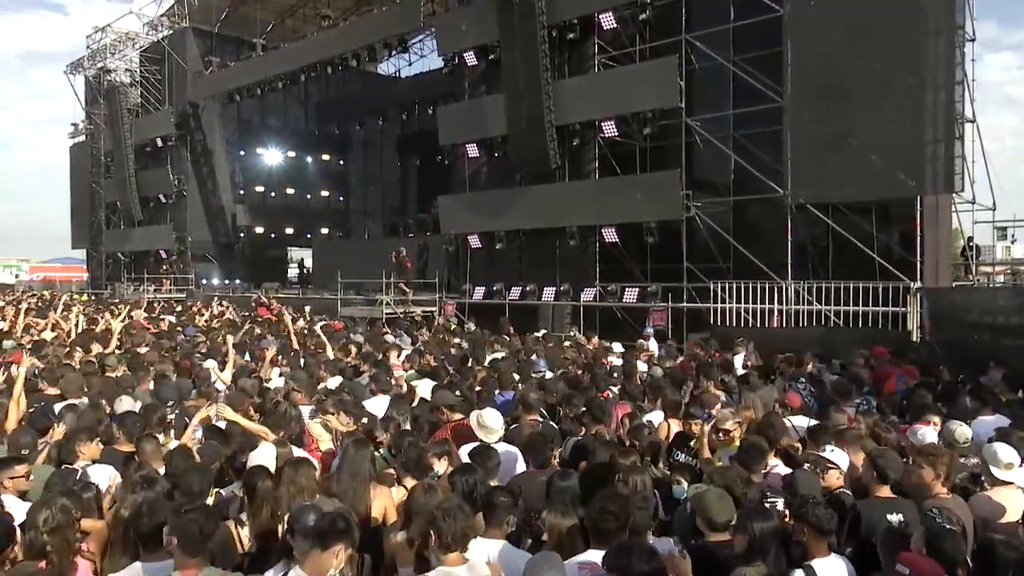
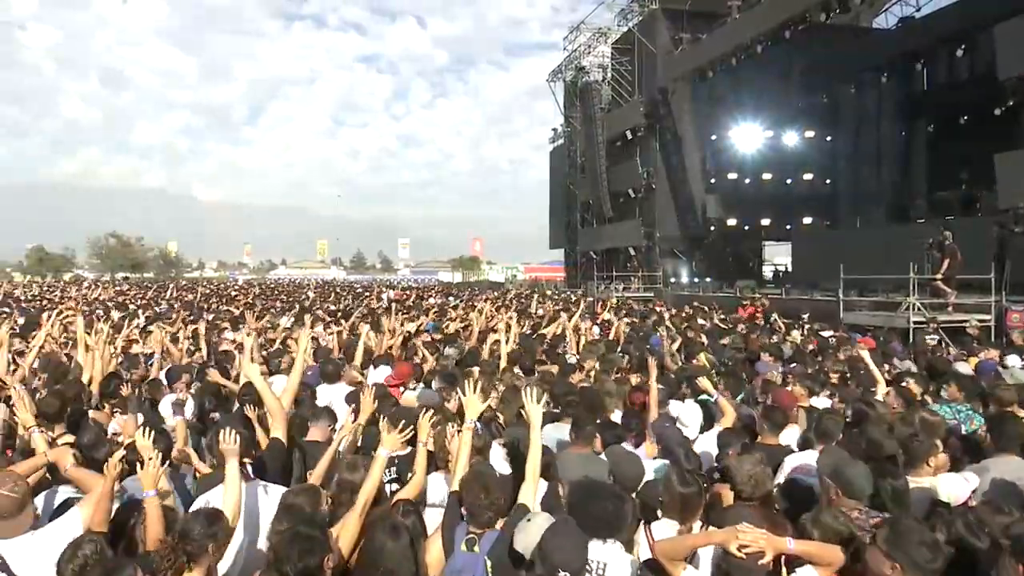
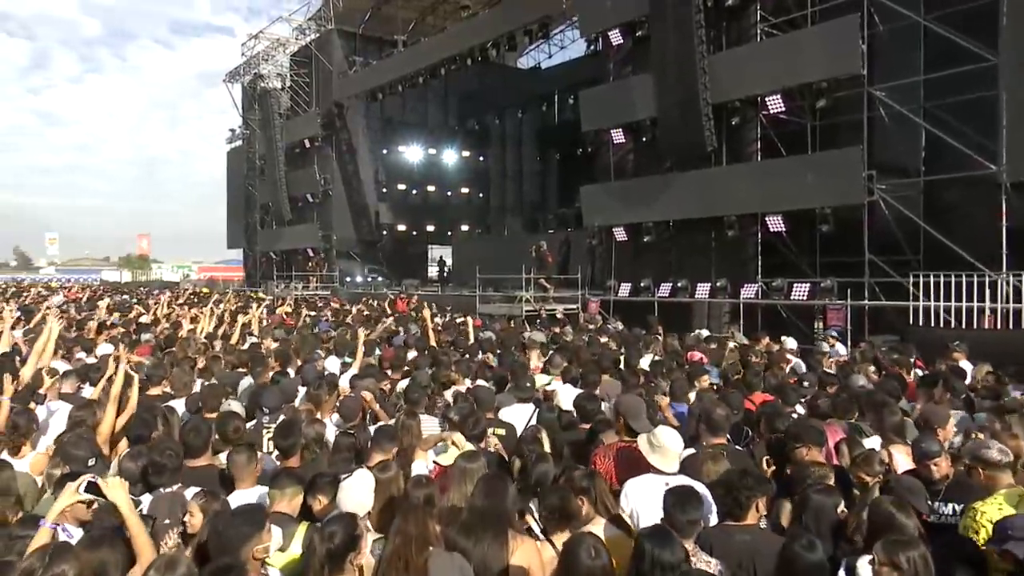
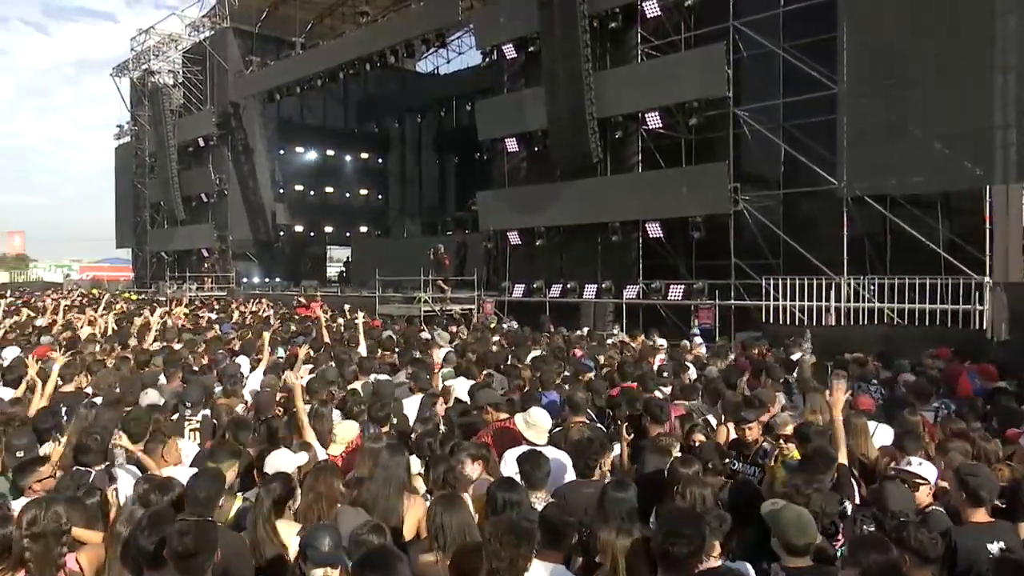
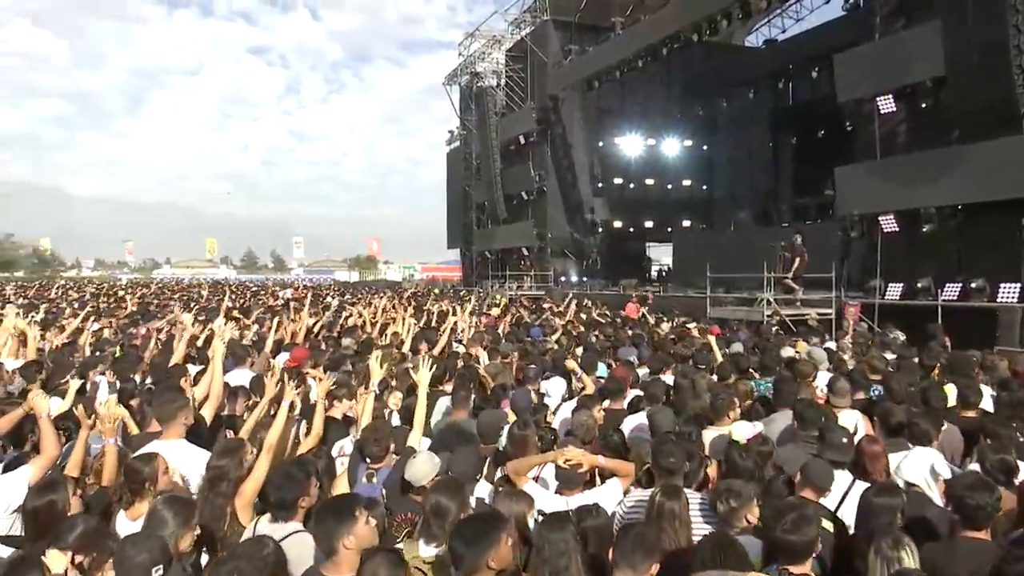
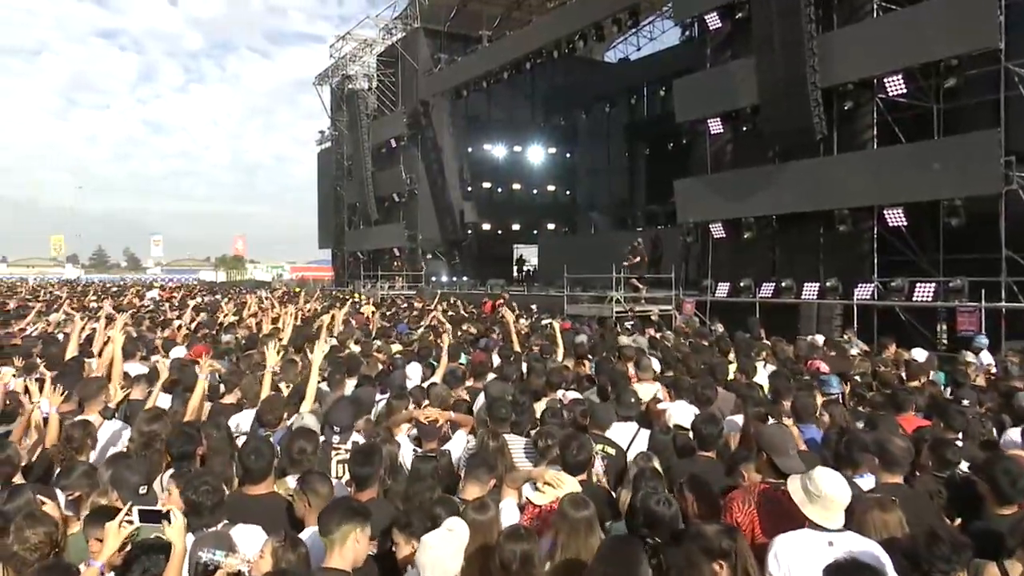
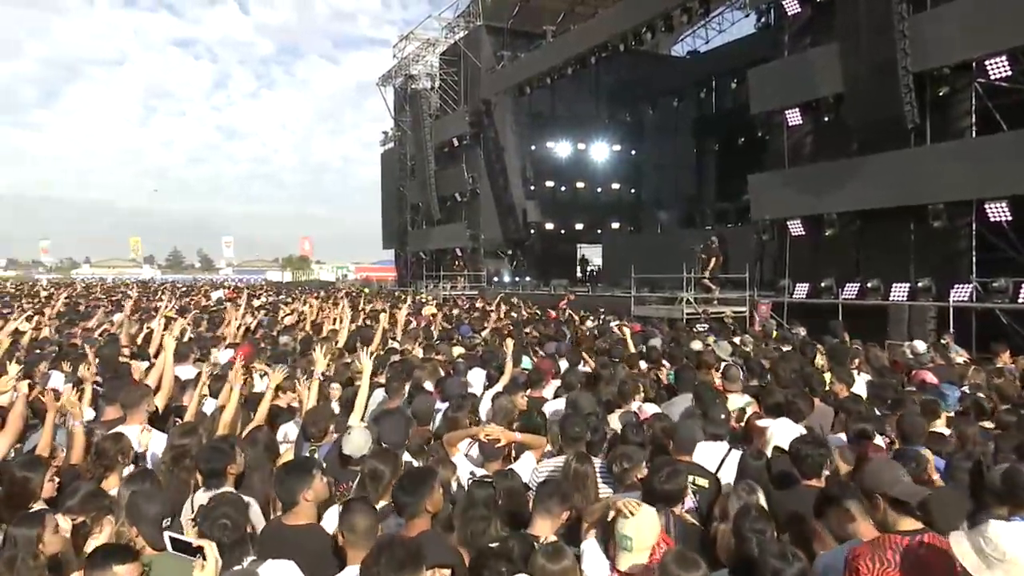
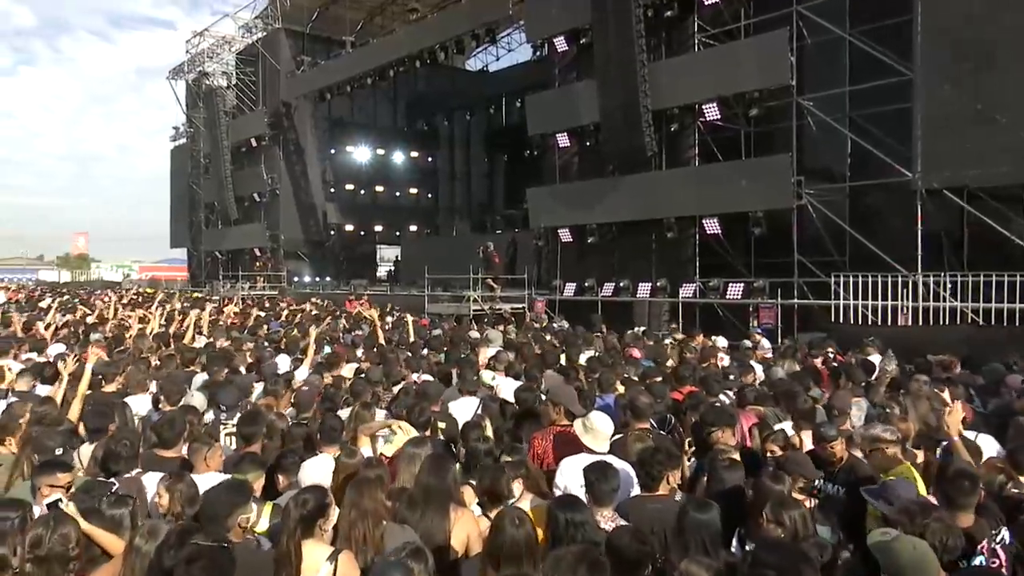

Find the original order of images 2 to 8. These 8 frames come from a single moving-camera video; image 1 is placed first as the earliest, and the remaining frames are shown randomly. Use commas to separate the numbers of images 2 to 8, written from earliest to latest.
4, 8, 3, 6, 7, 5, 2
